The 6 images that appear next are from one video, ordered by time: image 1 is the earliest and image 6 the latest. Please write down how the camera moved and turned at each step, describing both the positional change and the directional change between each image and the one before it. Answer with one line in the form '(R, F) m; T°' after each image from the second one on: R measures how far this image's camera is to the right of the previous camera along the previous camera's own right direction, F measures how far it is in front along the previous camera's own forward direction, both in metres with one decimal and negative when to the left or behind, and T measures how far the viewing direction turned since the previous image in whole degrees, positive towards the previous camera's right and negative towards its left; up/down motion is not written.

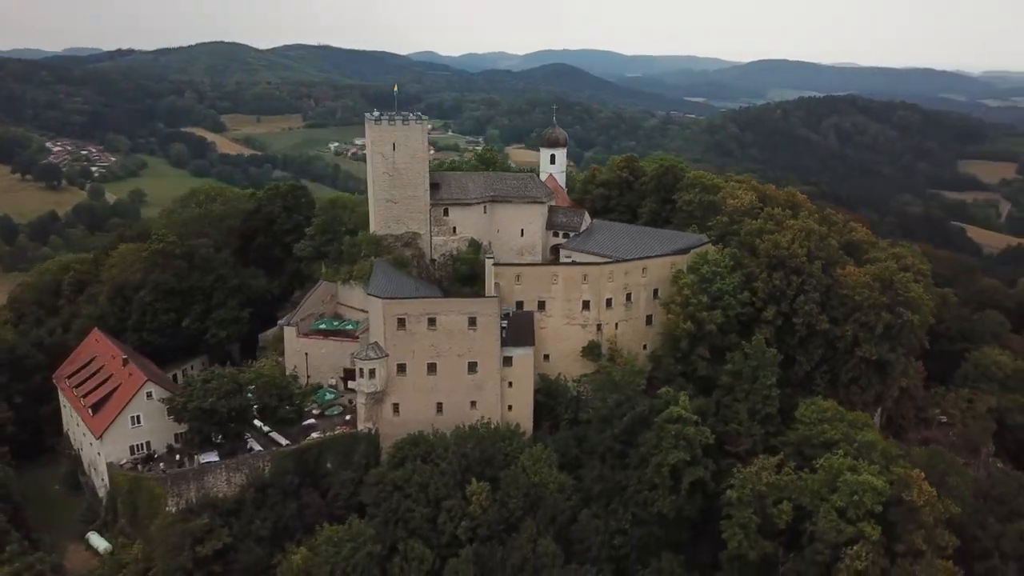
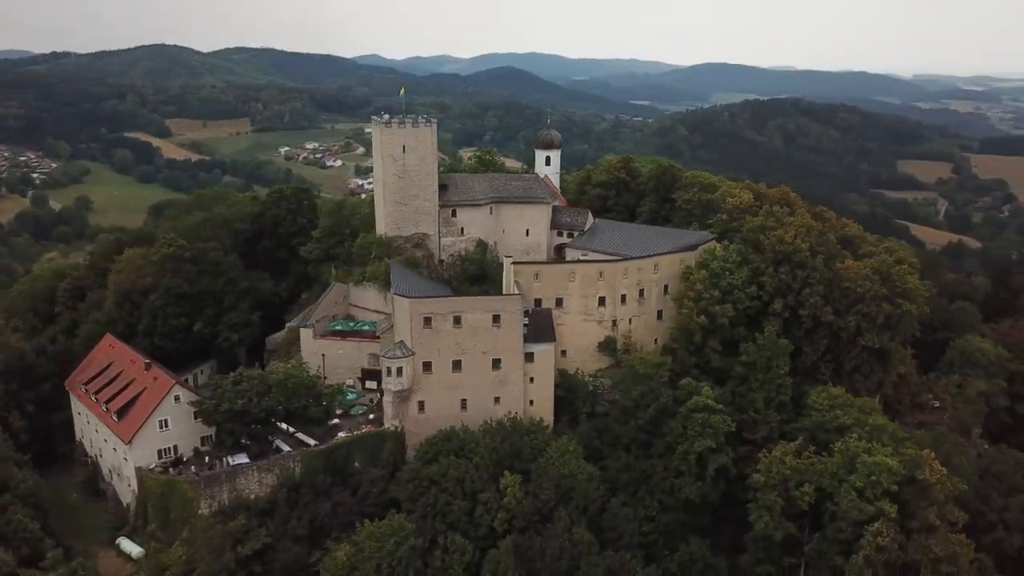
(-3.3, -0.8) m; +4°
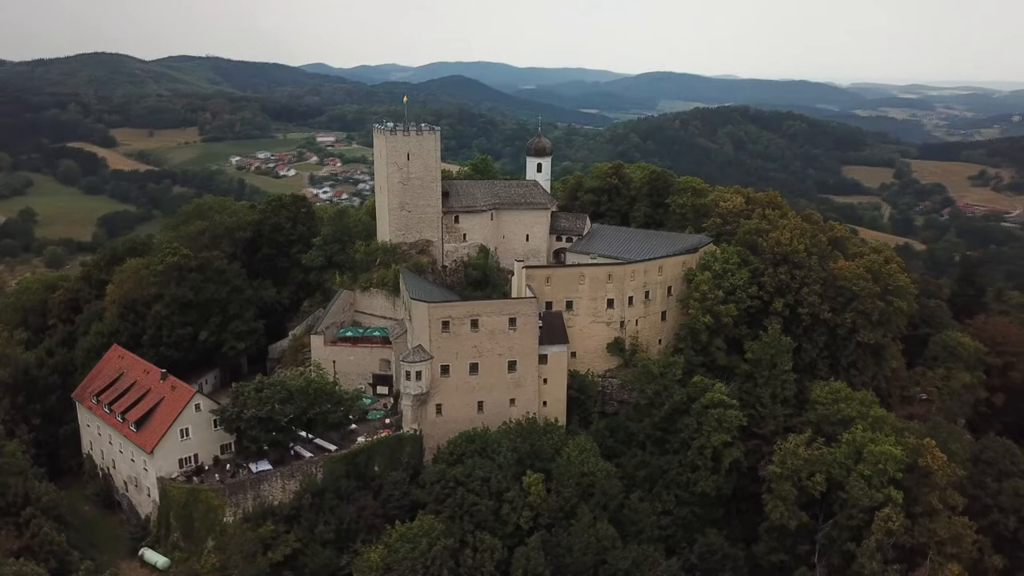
(-2.9, -0.7) m; +3°
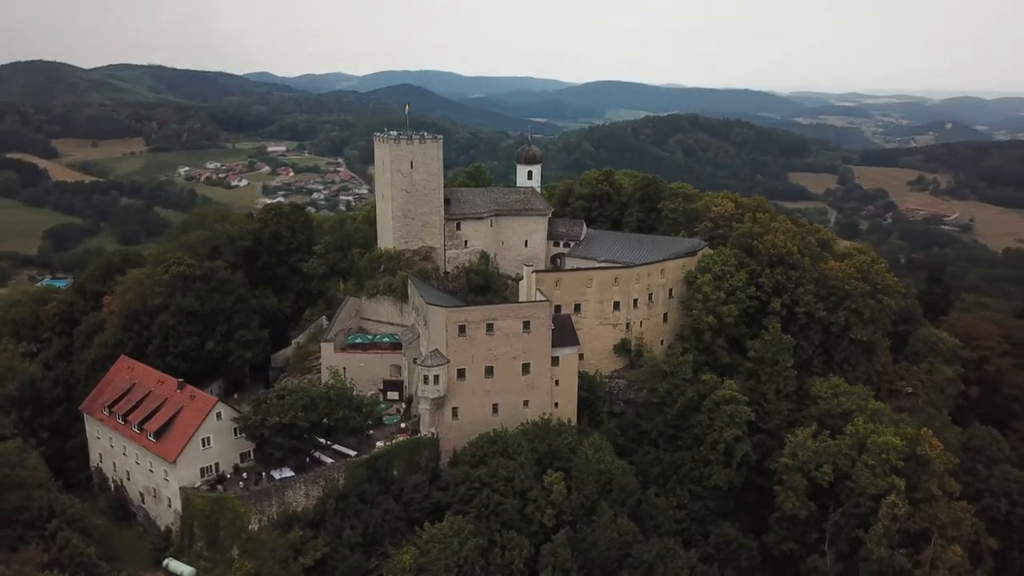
(-2.9, -0.7) m; +3°
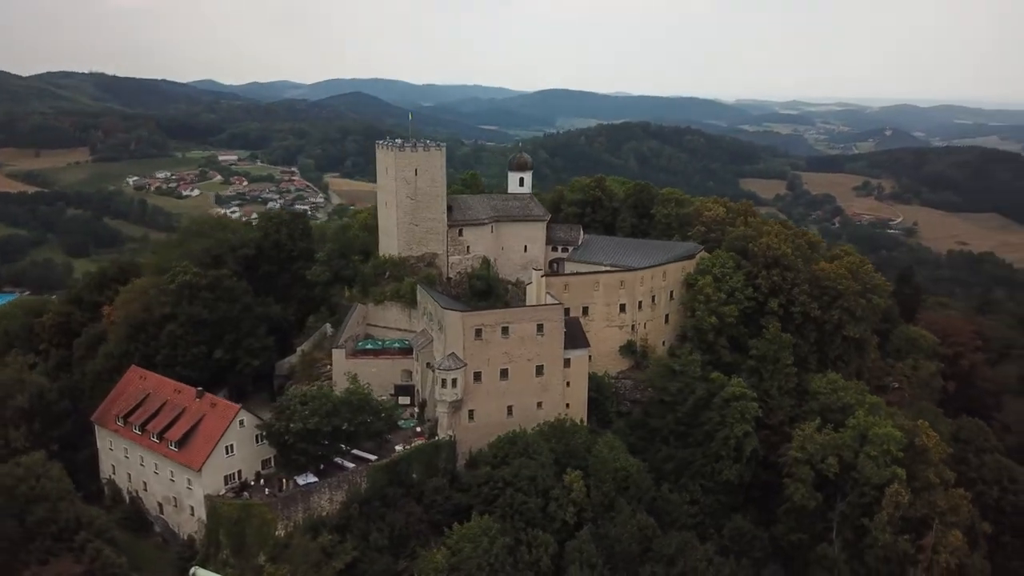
(-2.9, -0.7) m; +3°
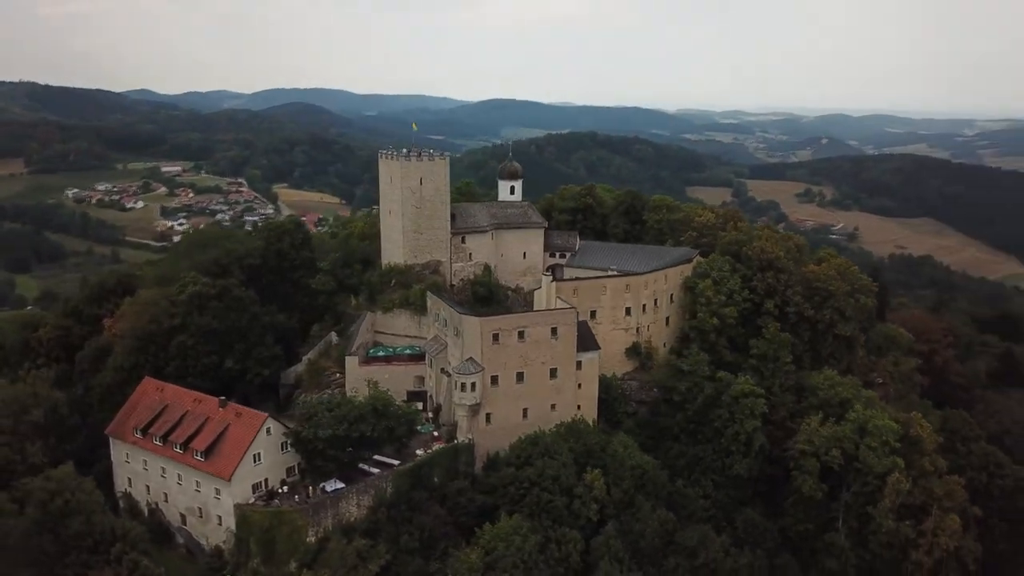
(-3.3, -0.8) m; +4°
